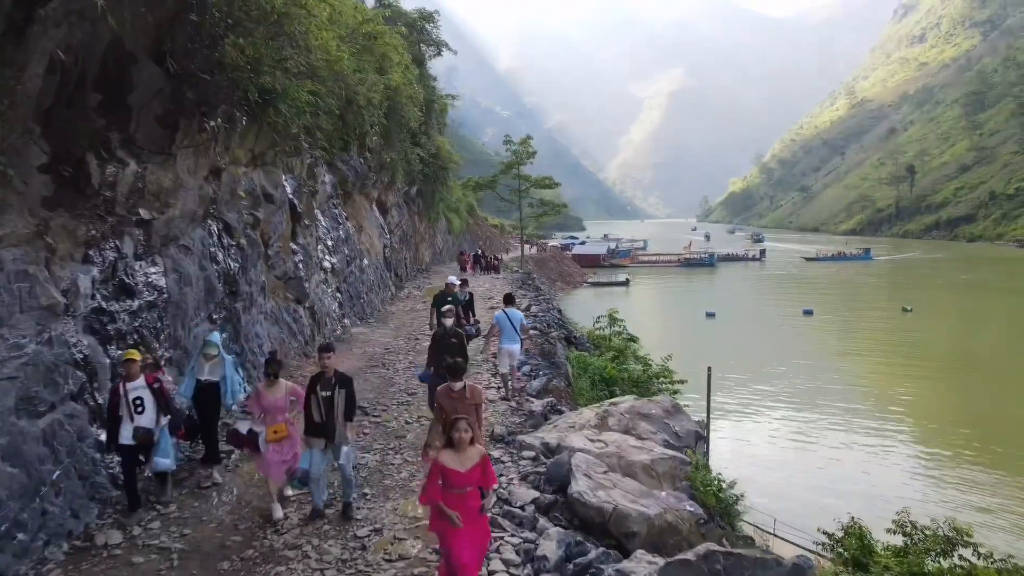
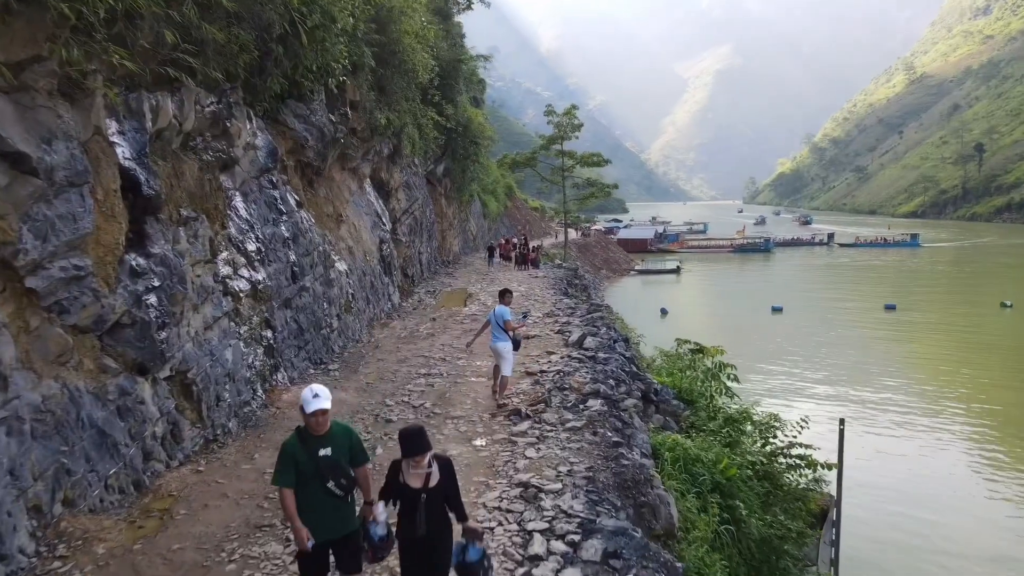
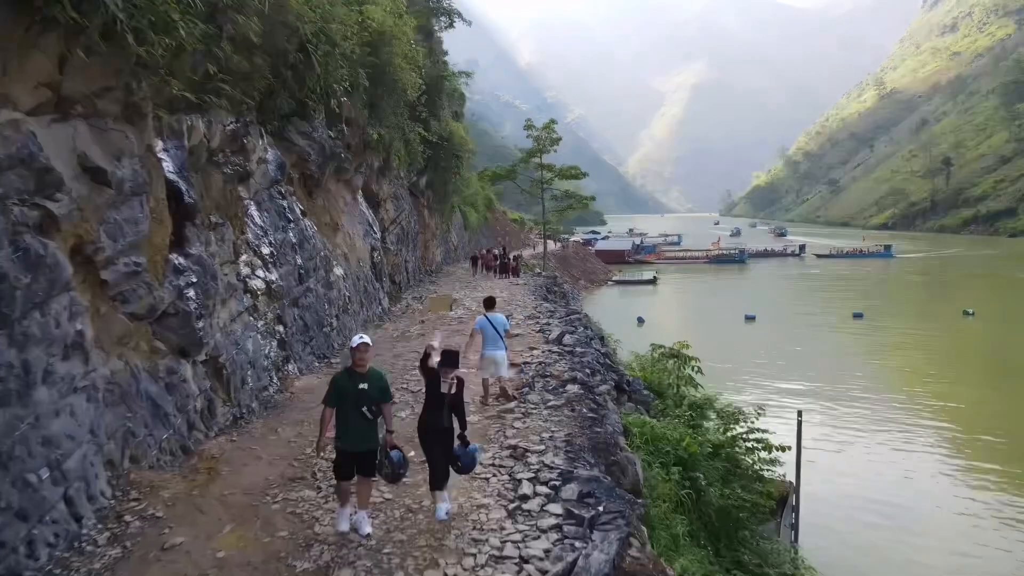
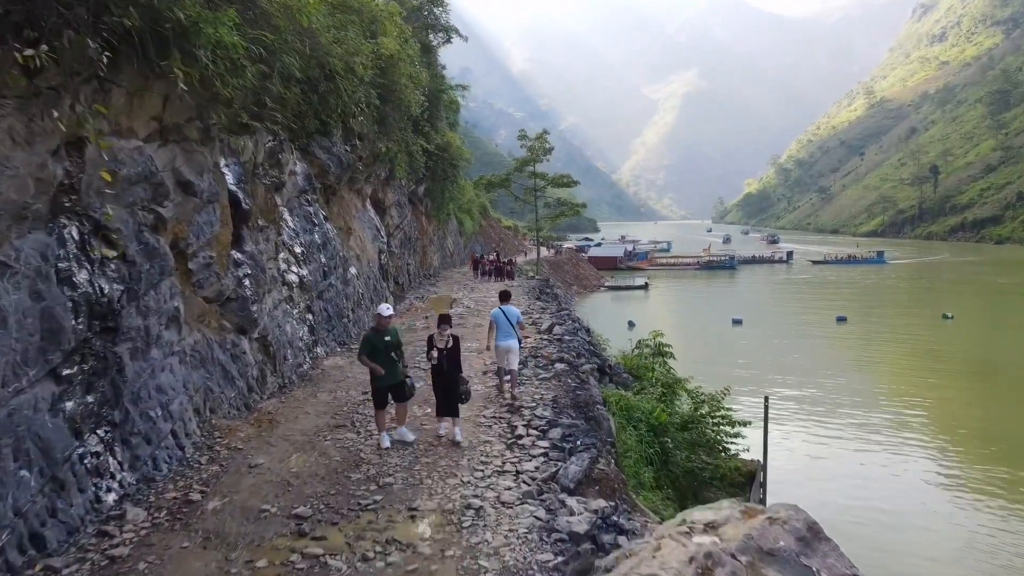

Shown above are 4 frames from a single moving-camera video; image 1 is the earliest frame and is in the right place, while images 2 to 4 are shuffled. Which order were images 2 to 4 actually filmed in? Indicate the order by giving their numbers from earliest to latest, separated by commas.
4, 3, 2
